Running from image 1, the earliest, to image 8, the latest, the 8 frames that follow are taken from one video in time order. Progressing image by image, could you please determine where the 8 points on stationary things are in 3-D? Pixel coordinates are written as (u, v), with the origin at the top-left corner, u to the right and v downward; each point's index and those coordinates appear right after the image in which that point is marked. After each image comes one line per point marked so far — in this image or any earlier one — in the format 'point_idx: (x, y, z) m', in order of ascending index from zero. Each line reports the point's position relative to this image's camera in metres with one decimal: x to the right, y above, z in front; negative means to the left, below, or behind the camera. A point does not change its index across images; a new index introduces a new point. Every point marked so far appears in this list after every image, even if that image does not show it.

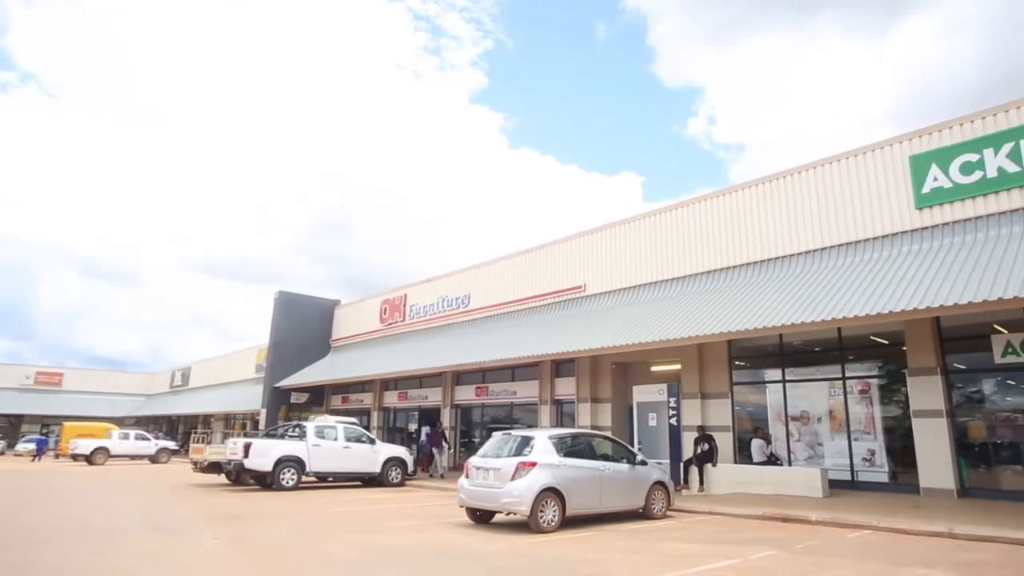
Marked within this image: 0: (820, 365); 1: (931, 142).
0: (+7.2, -1.8, +14.8) m
1: (+9.4, +3.2, +13.8) m
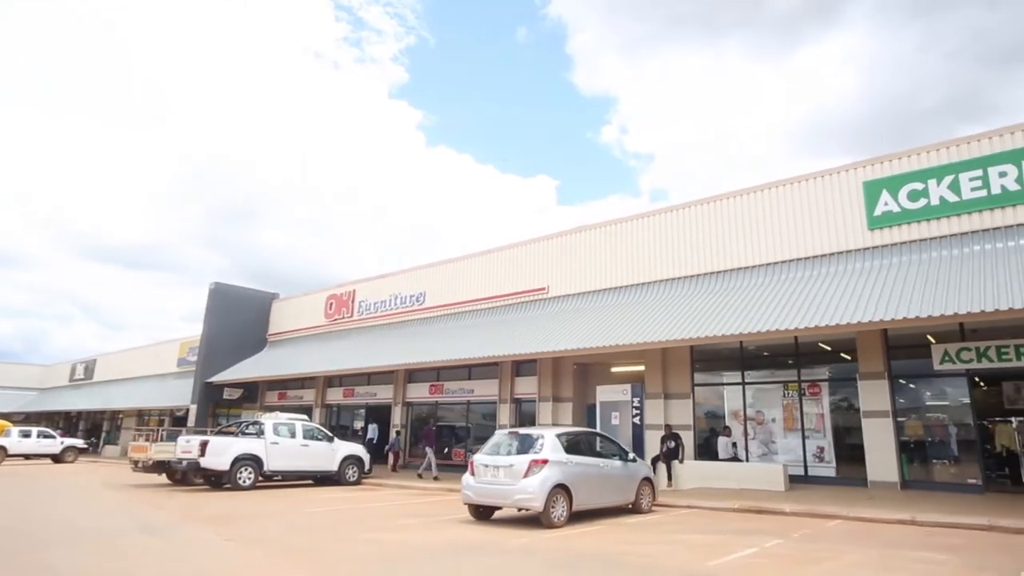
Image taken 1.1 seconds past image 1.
0: (+6.7, -2.0, +16.1) m
1: (+9.2, +2.8, +15.4) m
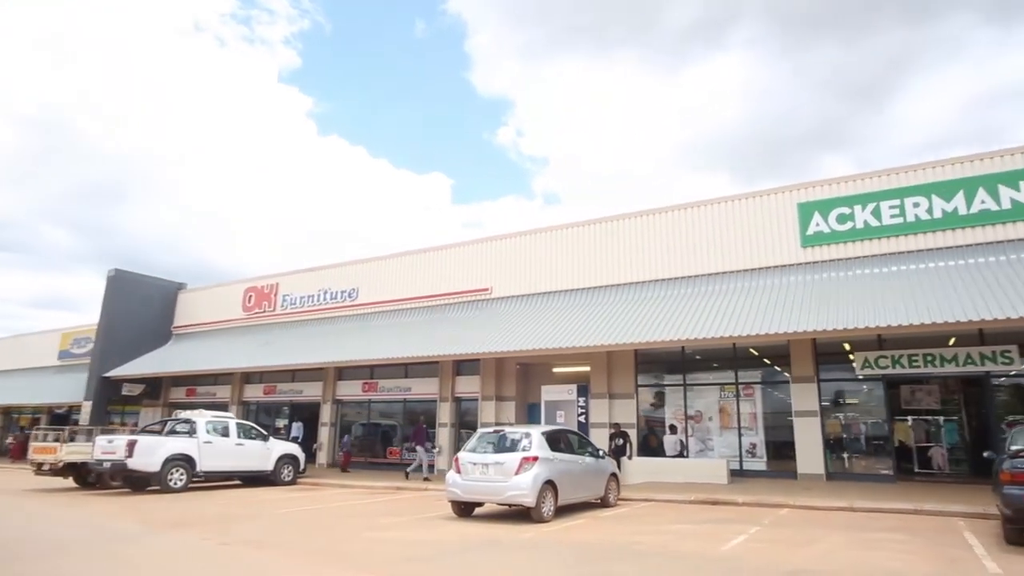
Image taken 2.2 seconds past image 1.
0: (+5.5, -2.3, +17.4) m
1: (+8.3, +2.5, +17.2) m
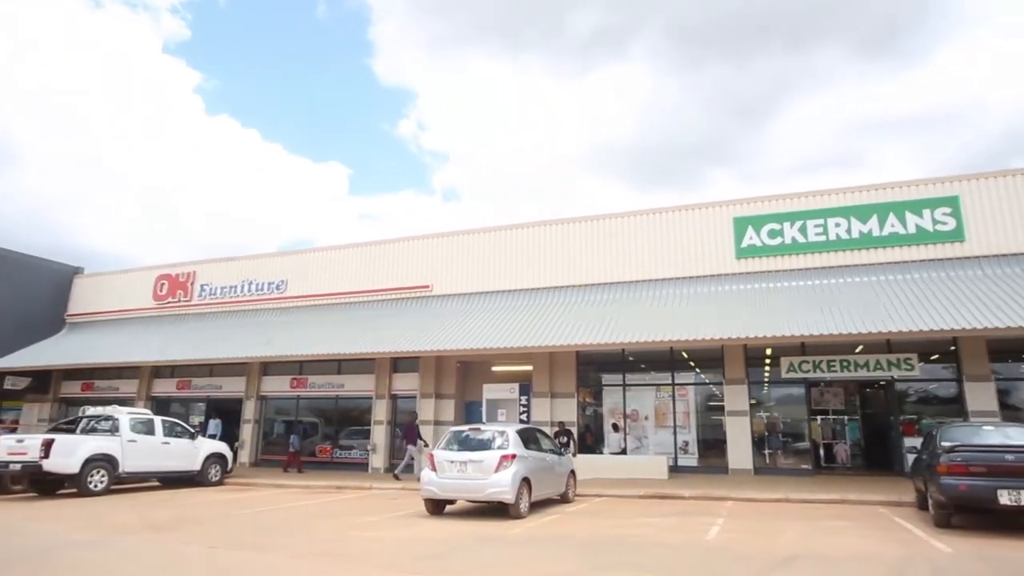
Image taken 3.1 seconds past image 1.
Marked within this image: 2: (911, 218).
0: (+4.0, -2.4, +18.4) m
1: (+6.9, +2.3, +18.6) m
2: (+10.5, +1.8, +16.8) m
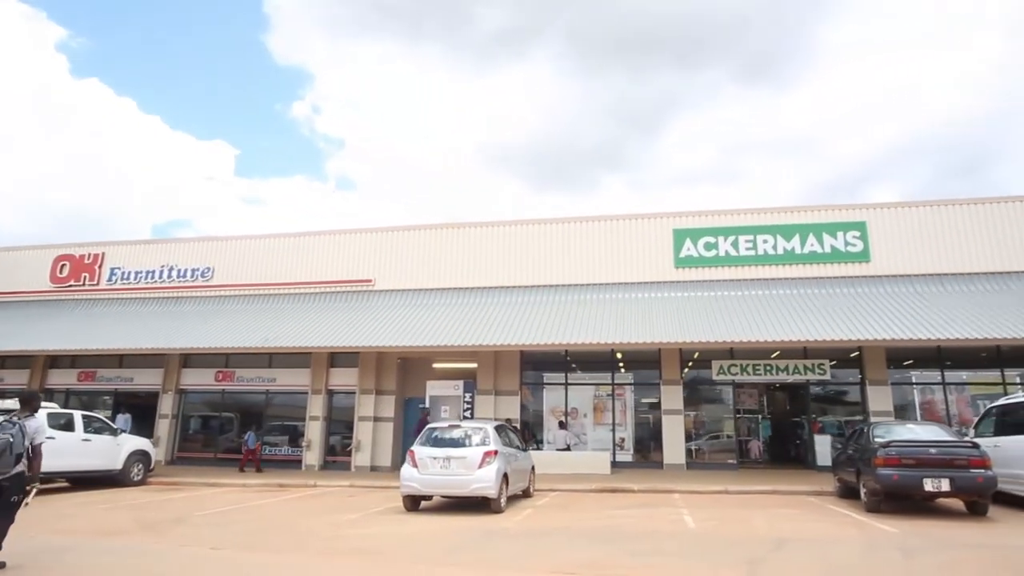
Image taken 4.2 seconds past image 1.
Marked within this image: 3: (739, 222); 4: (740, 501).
0: (+2.4, -2.5, +19.3) m
1: (+5.4, +2.0, +20.0) m
2: (+9.2, +1.5, +18.8) m
3: (+6.9, +2.0, +19.6) m
4: (+4.6, -4.3, +13.0) m
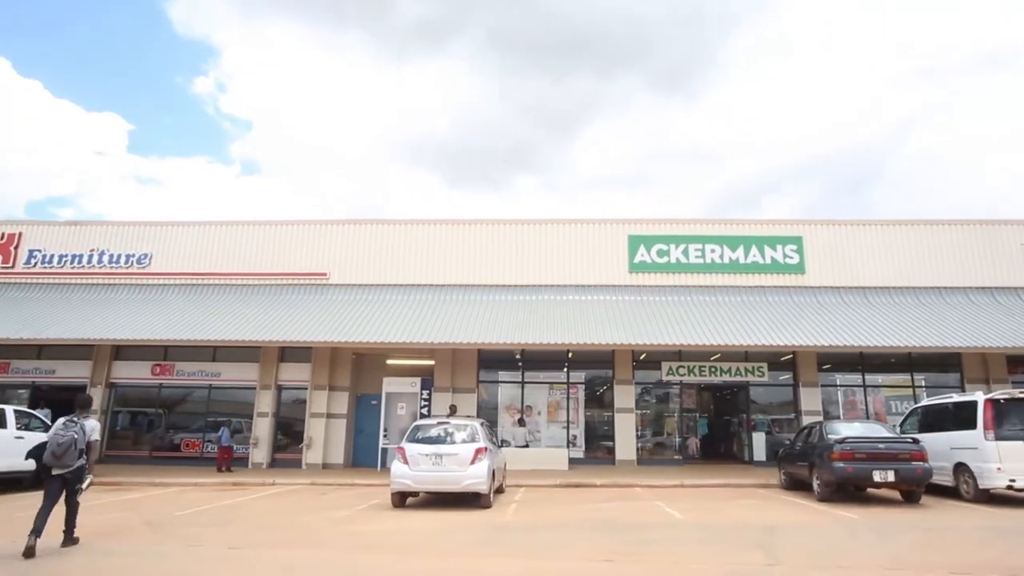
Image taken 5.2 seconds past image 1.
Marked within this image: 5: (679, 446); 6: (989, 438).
0: (+1.1, -2.6, +19.9) m
1: (+4.1, +1.9, +21.0) m
2: (+8.1, +1.2, +20.3) m
3: (+5.6, +1.8, +20.8) m
4: (+4.1, -4.4, +13.9) m
5: (+5.1, -4.9, +19.8) m
6: (+9.1, -2.8, +12.2) m
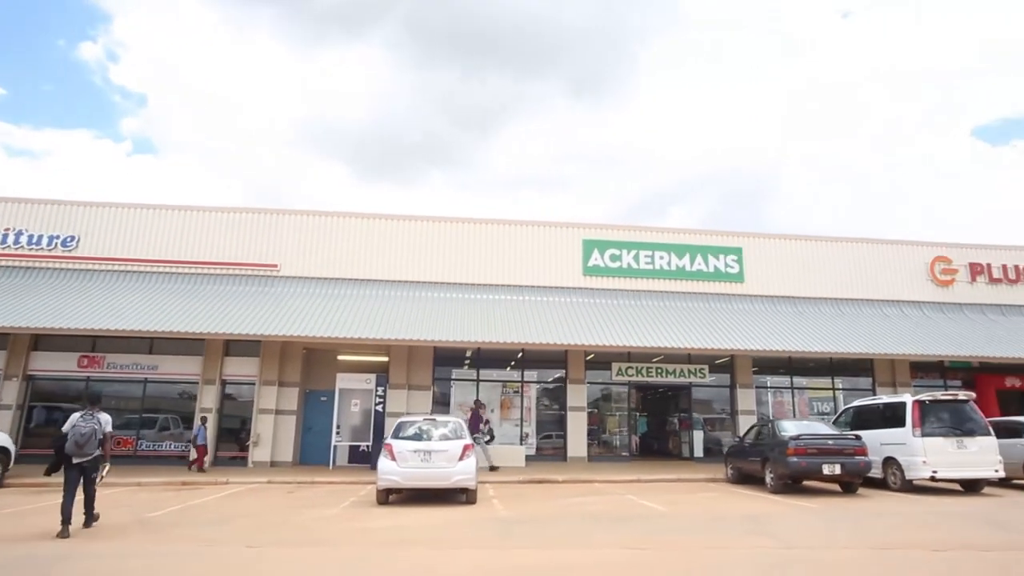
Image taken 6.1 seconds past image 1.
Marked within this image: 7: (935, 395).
0: (-0.4, -2.6, +20.2) m
1: (+2.7, +1.8, +21.7) m
2: (+6.6, +1.0, +21.7) m
3: (+4.2, +1.7, +21.8) m
4: (+3.4, -4.6, +14.7) m
5: (+3.6, -5.0, +20.7) m
6: (+8.6, -3.1, +13.7) m
7: (+9.2, -2.3, +14.0) m
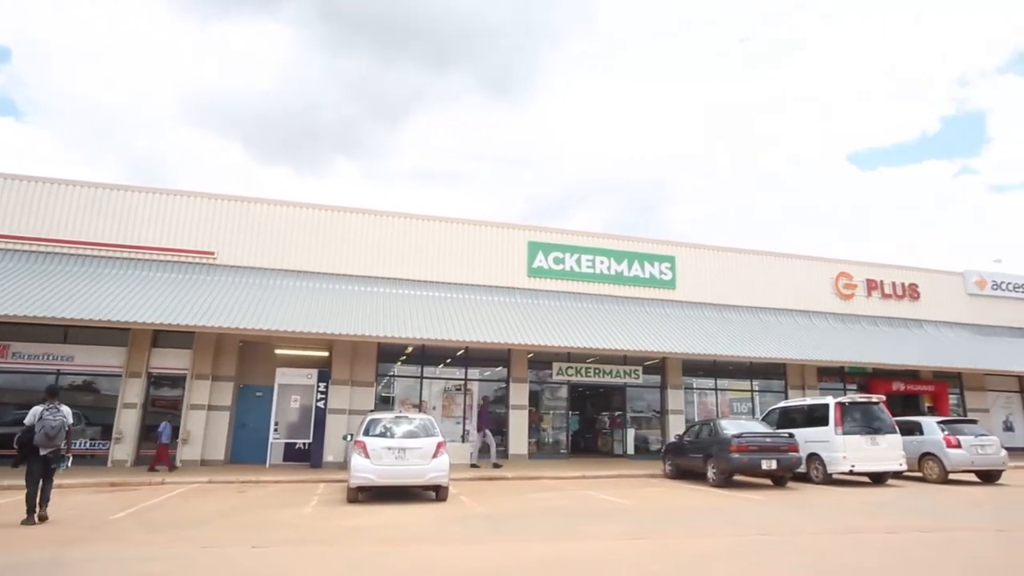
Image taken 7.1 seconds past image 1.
0: (-2.2, -2.5, +20.2) m
1: (+0.8, +1.8, +22.2) m
2: (+4.6, +0.8, +22.7) m
3: (+2.3, +1.6, +22.5) m
4: (+2.3, -4.7, +15.4) m
5: (+1.6, -5.0, +21.3) m
6: (+7.7, -3.4, +15.2) m
7: (+8.2, -2.6, +15.6) m
